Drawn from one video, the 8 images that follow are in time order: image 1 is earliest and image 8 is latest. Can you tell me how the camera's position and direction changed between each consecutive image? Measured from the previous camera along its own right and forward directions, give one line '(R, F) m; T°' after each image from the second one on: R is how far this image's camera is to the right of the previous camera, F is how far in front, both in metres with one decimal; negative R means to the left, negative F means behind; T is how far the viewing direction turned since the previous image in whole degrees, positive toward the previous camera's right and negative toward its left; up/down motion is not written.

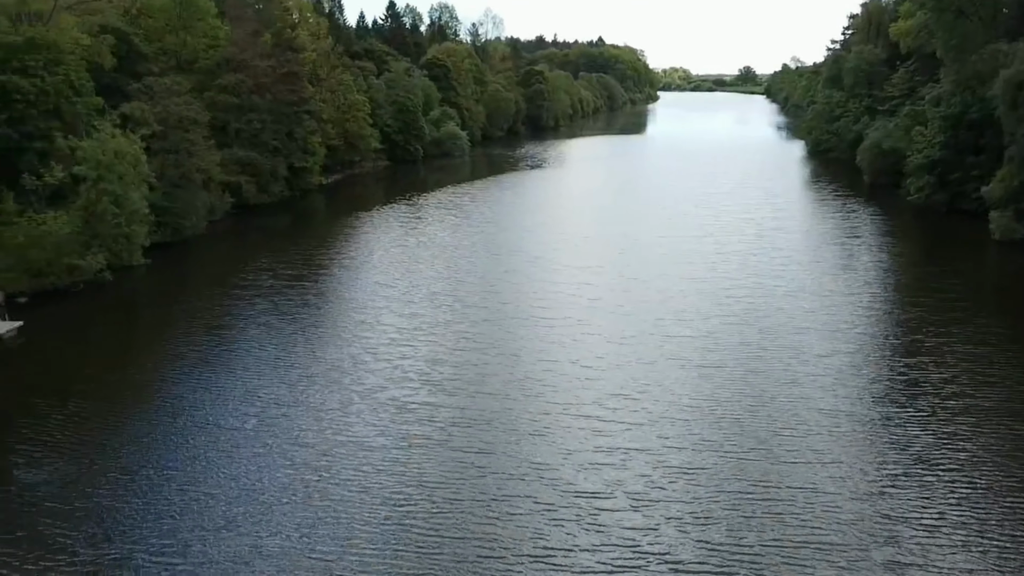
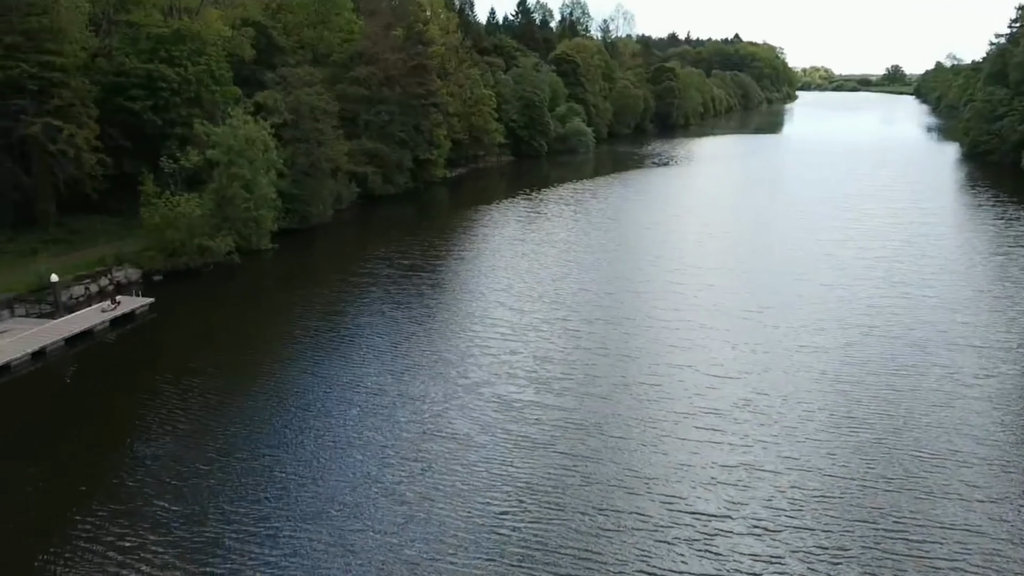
(+0.1, +1.4) m; -9°
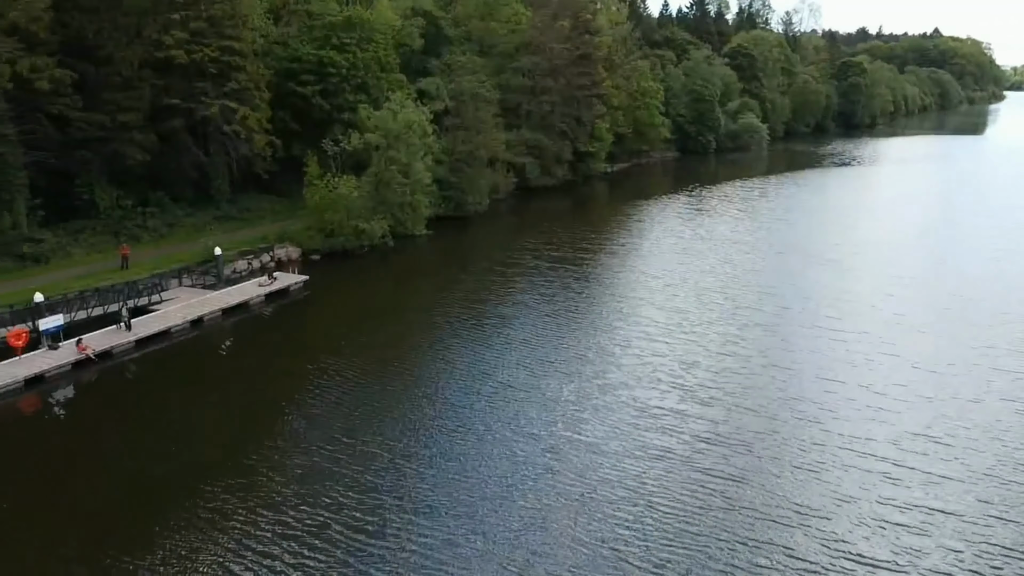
(+0.4, +1.7) m; -11°
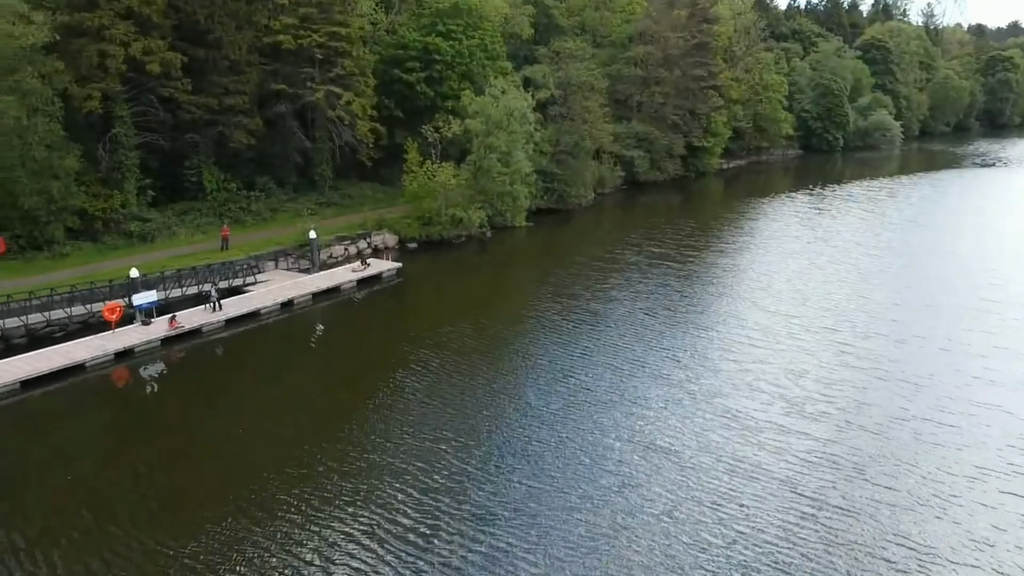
(+0.6, +1.6) m; -8°
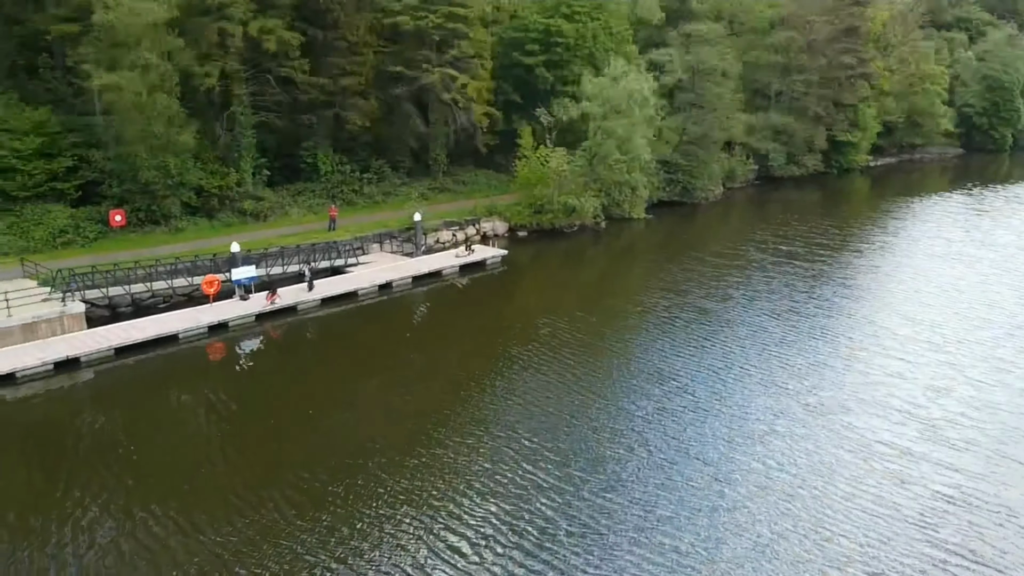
(+0.8, +1.9) m; -9°
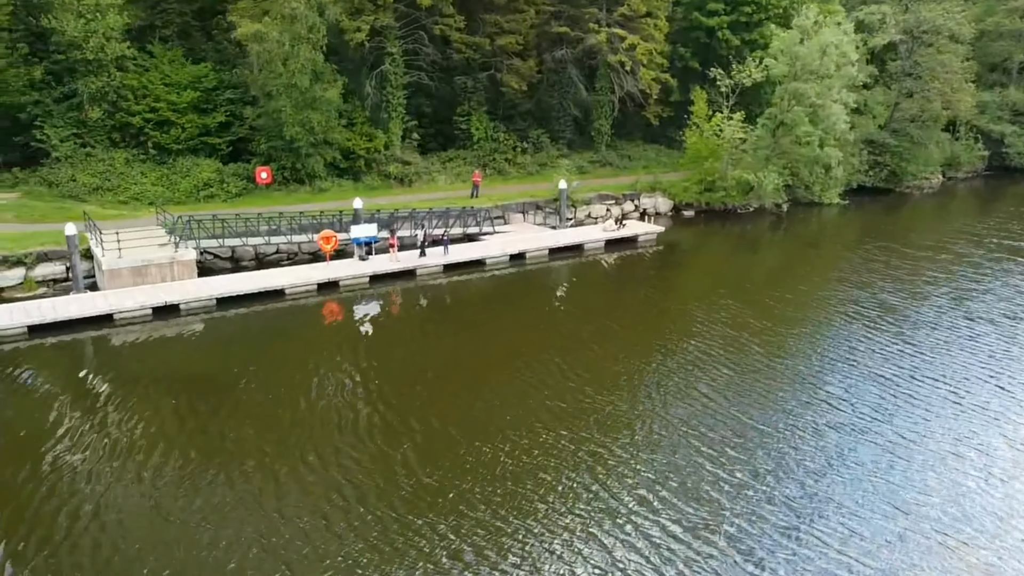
(+1.4, +3.6) m; -13°
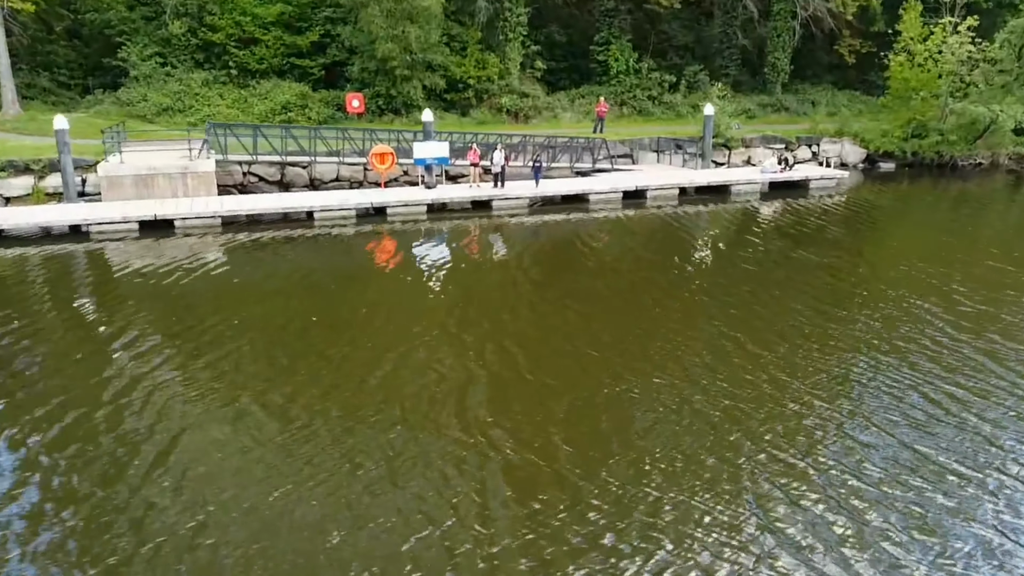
(+1.8, +6.5) m; -13°
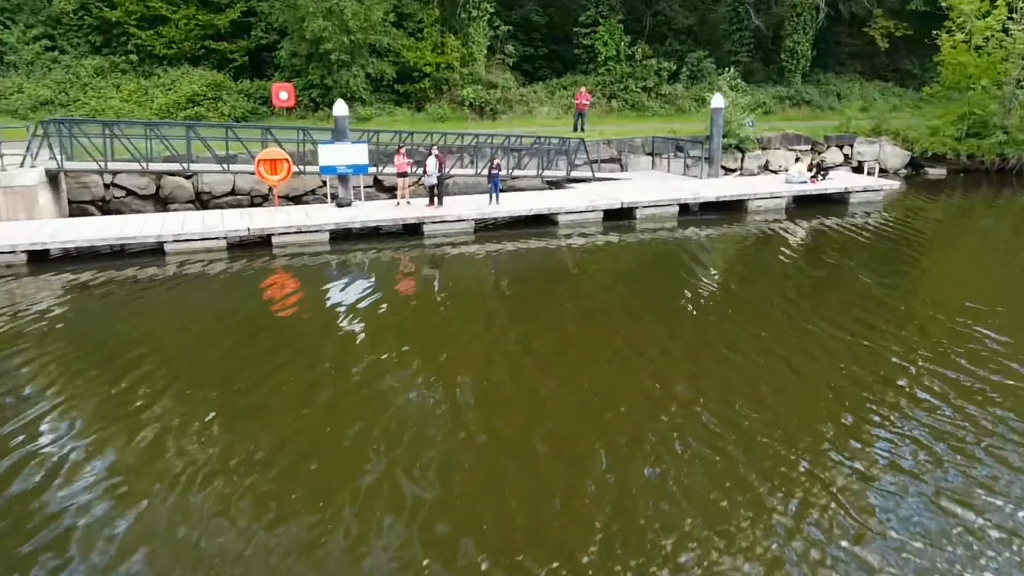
(+1.1, +5.0) m; 0°
